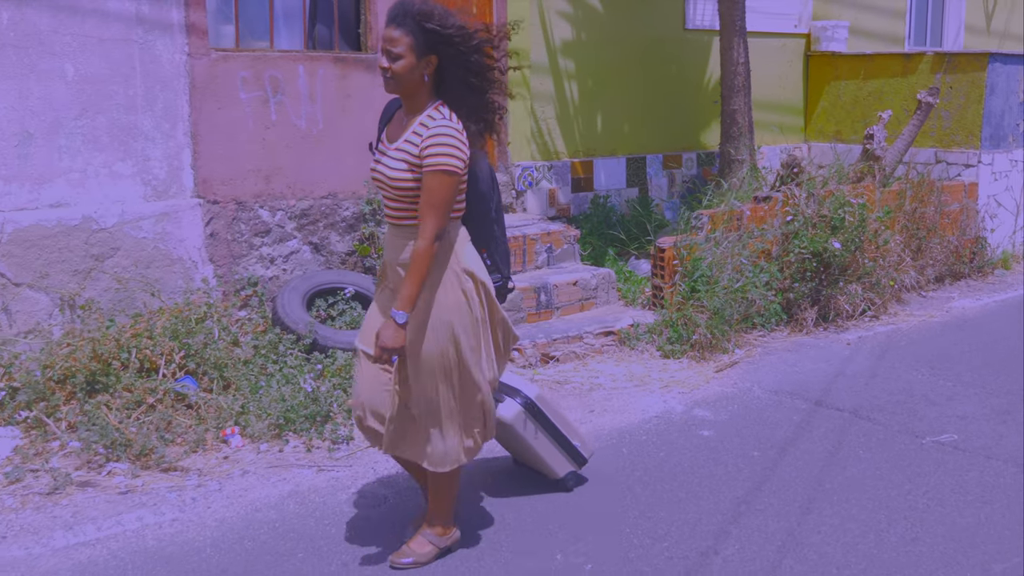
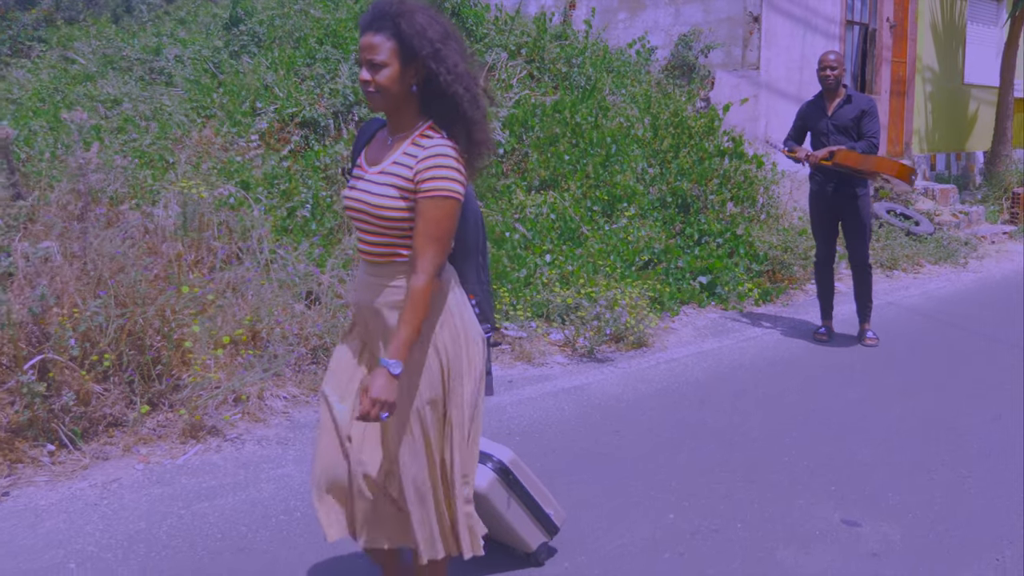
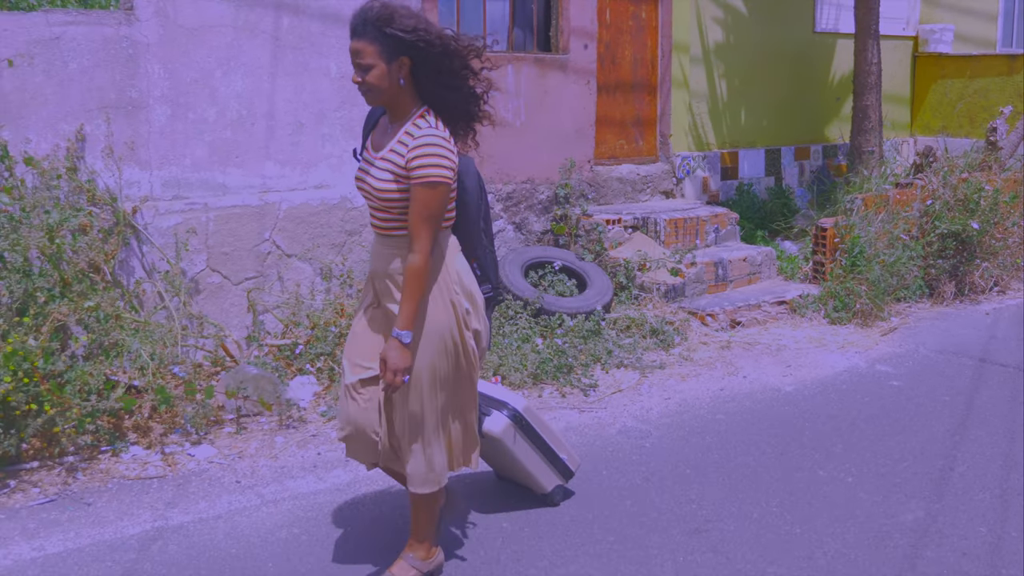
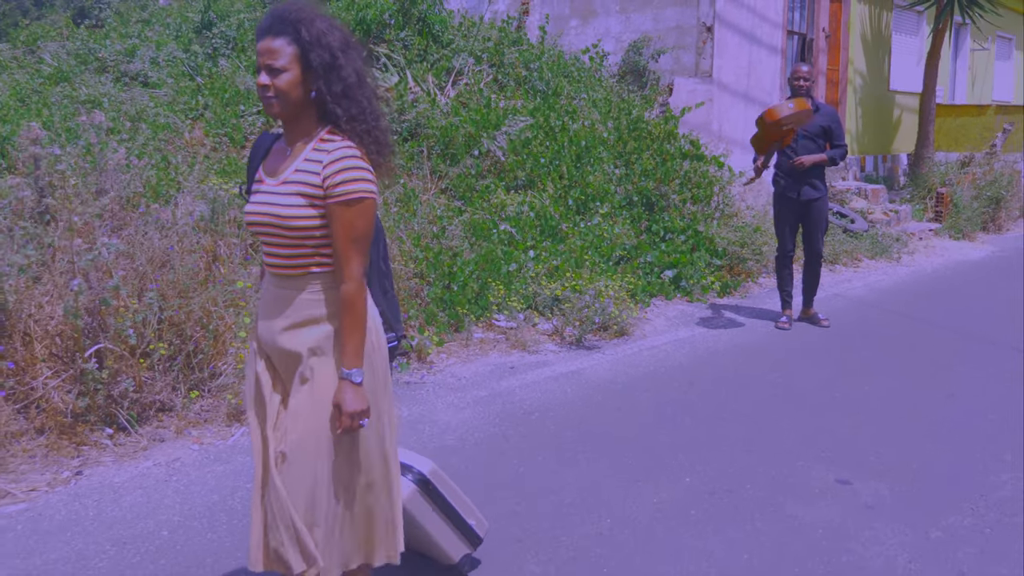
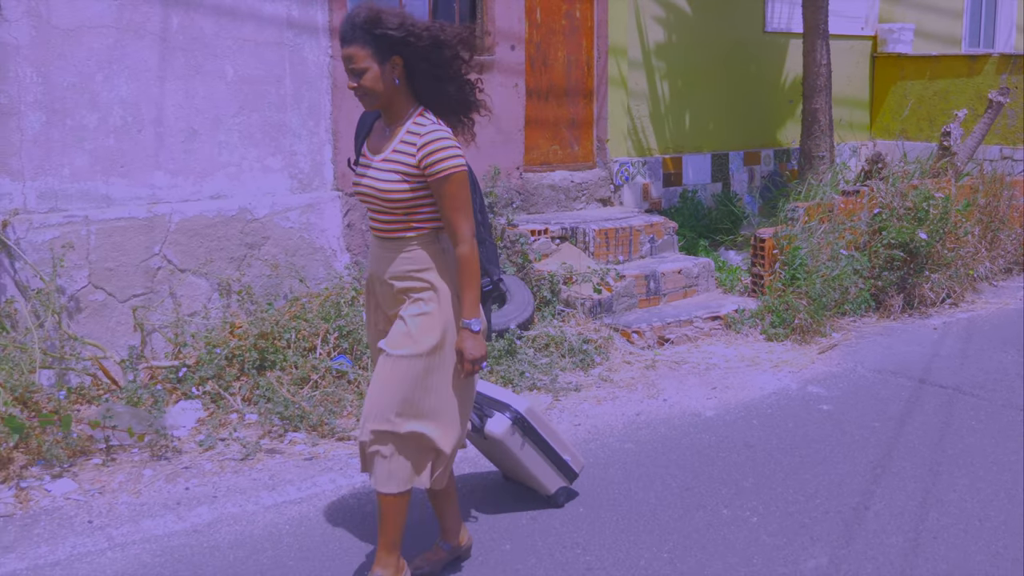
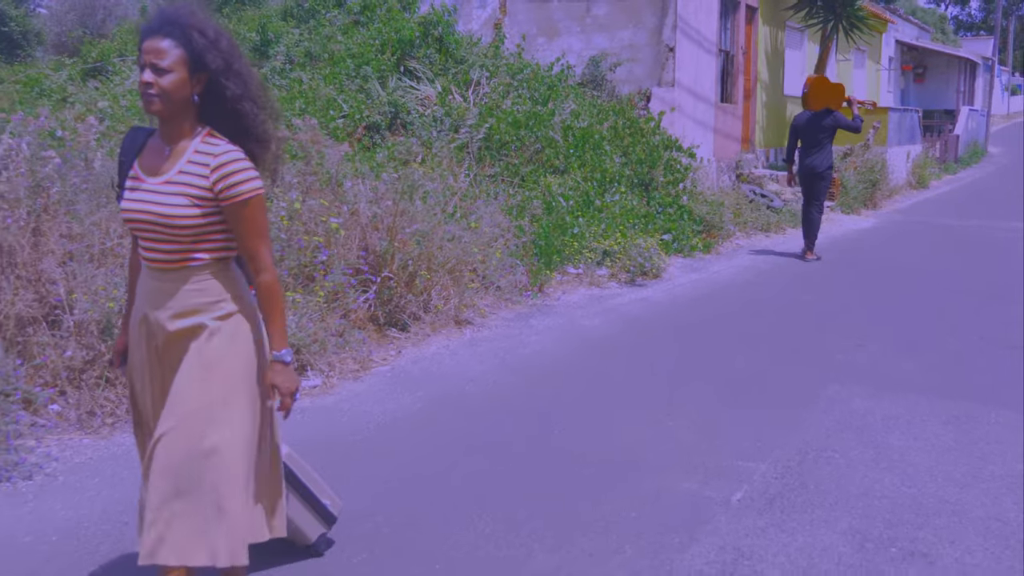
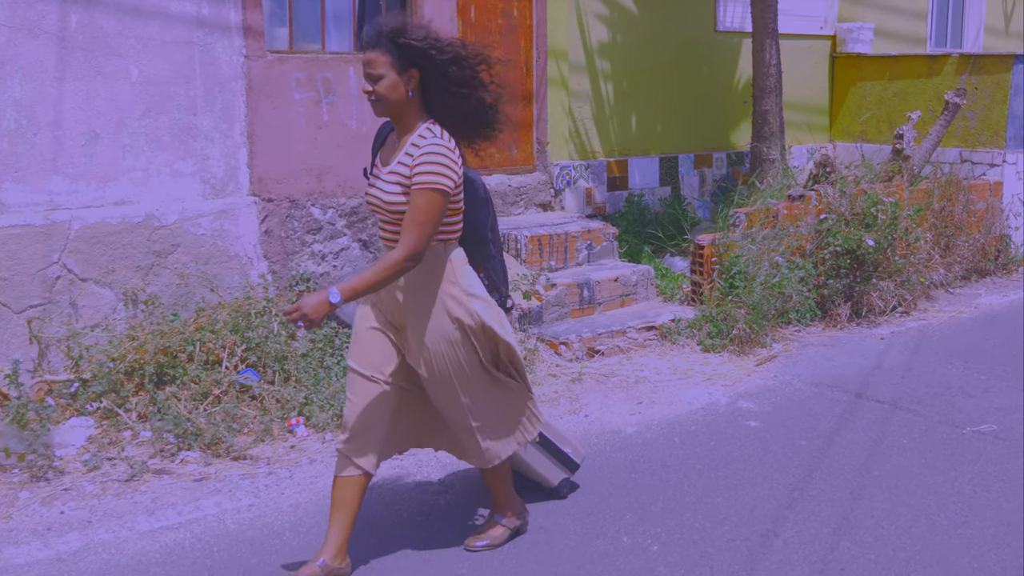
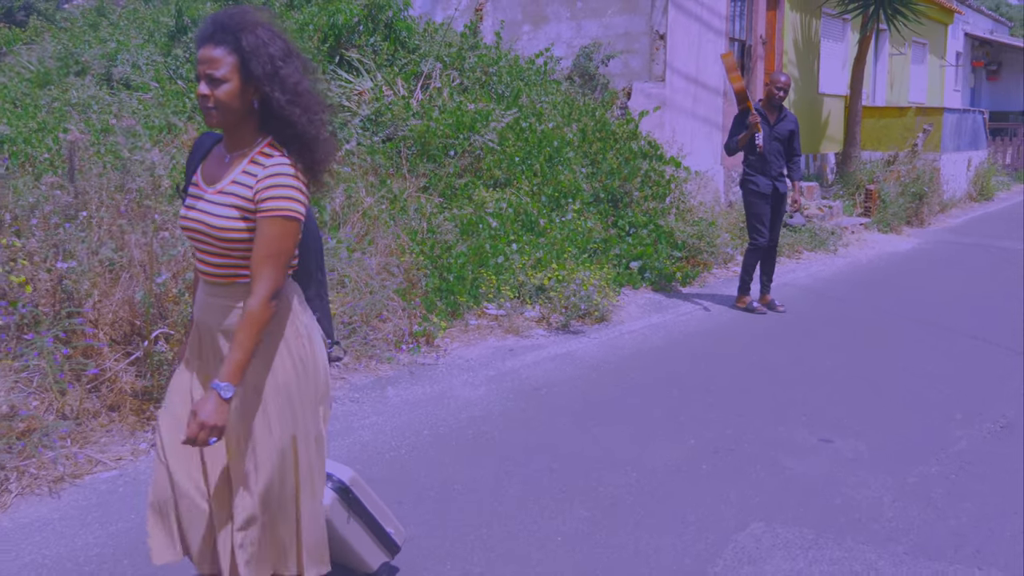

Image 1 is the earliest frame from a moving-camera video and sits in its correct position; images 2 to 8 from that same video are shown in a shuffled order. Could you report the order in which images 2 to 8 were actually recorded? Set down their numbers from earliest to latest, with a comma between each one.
7, 5, 3, 2, 4, 8, 6
